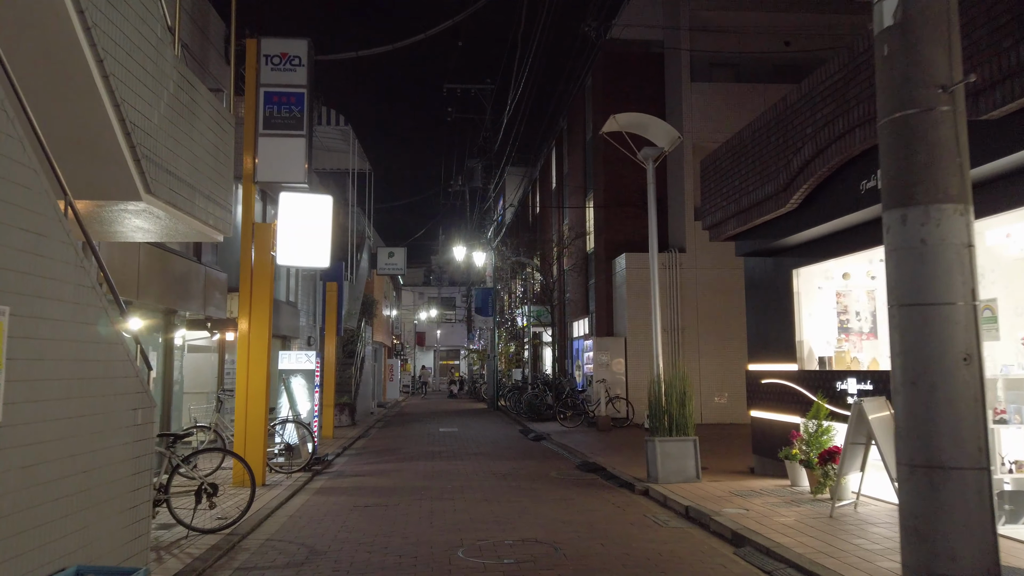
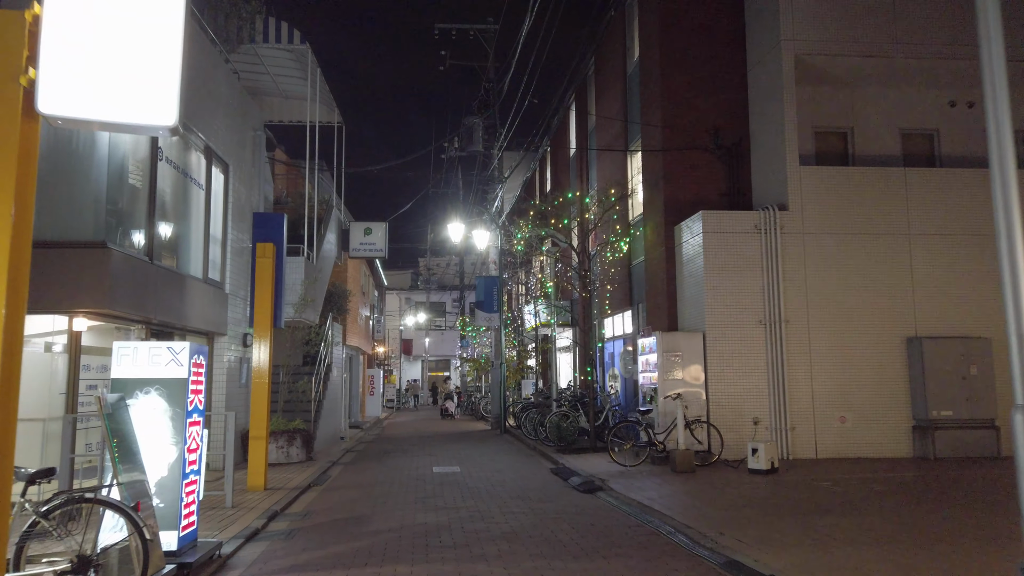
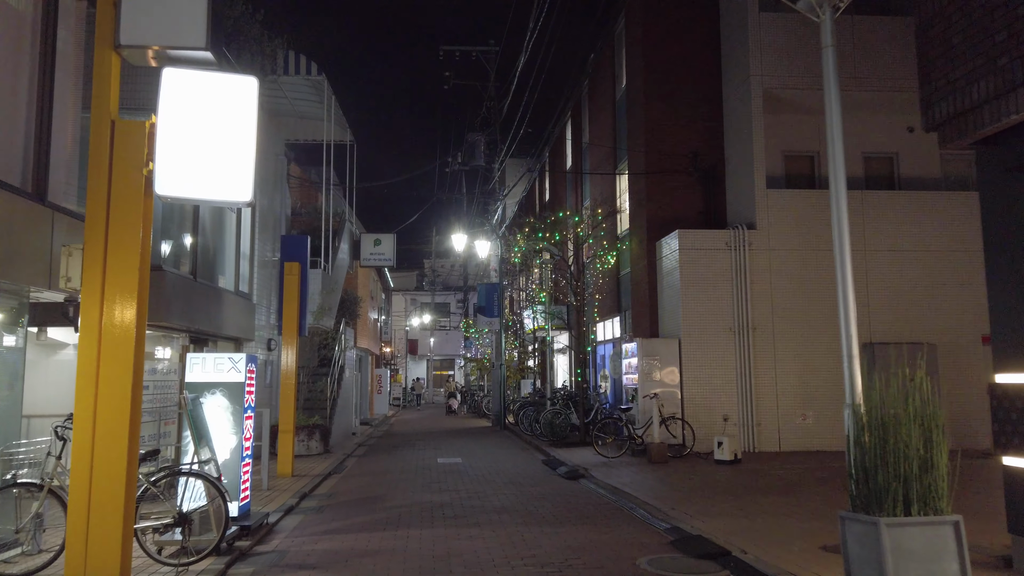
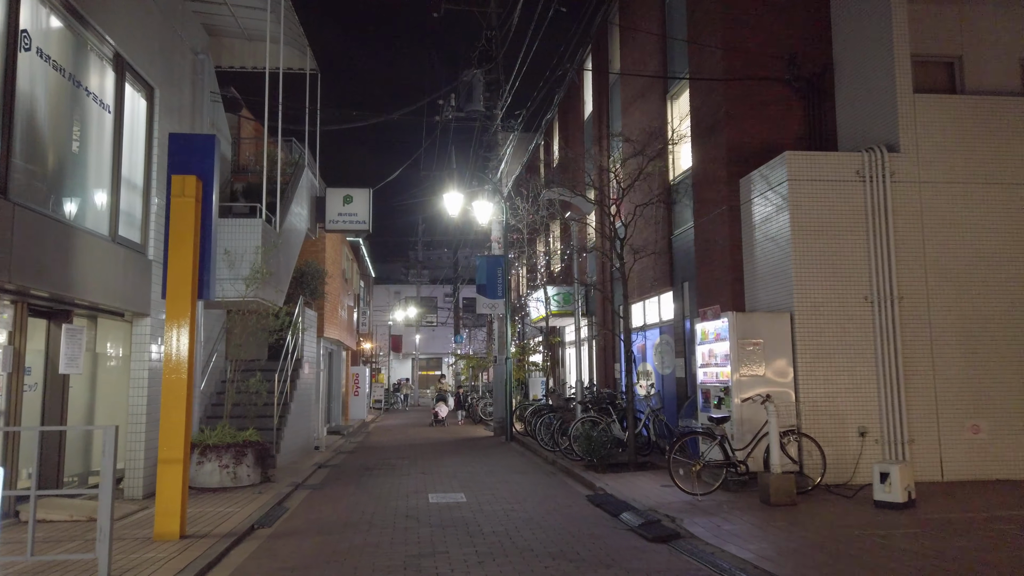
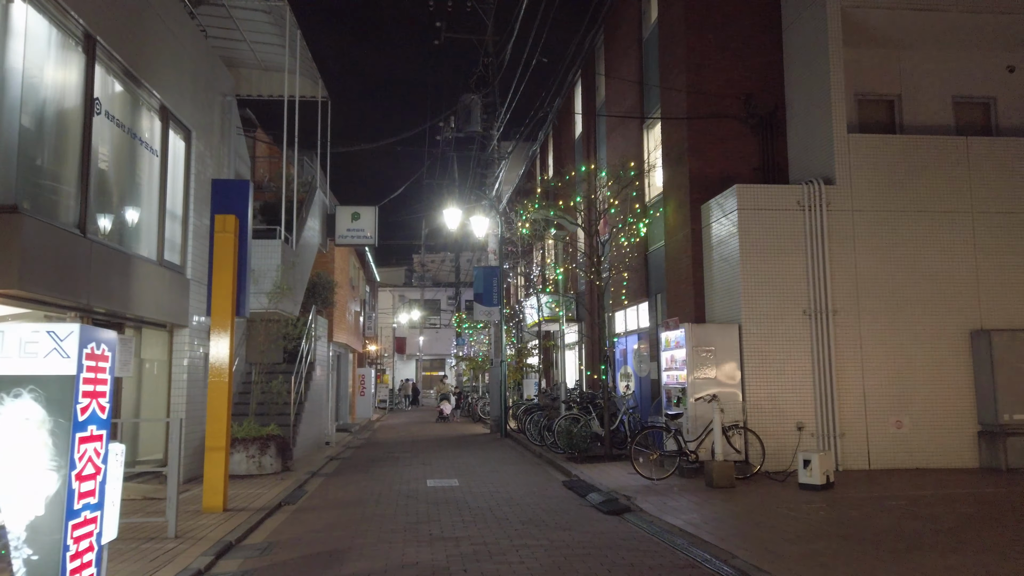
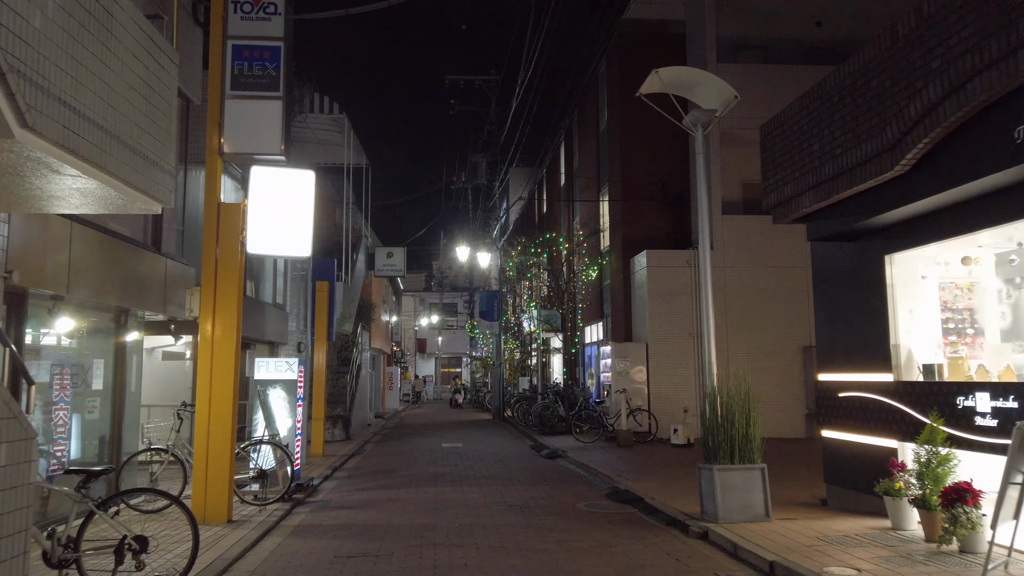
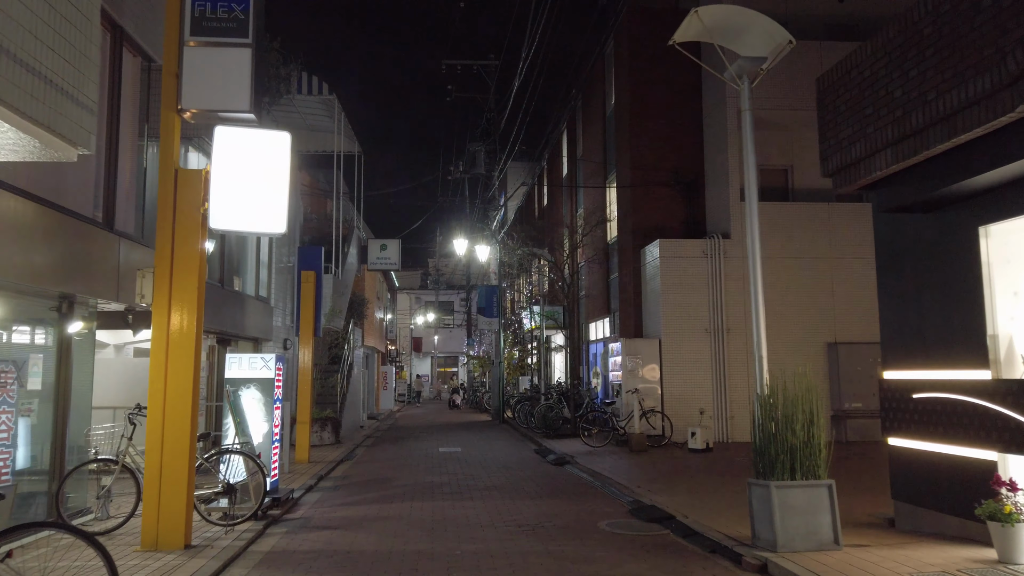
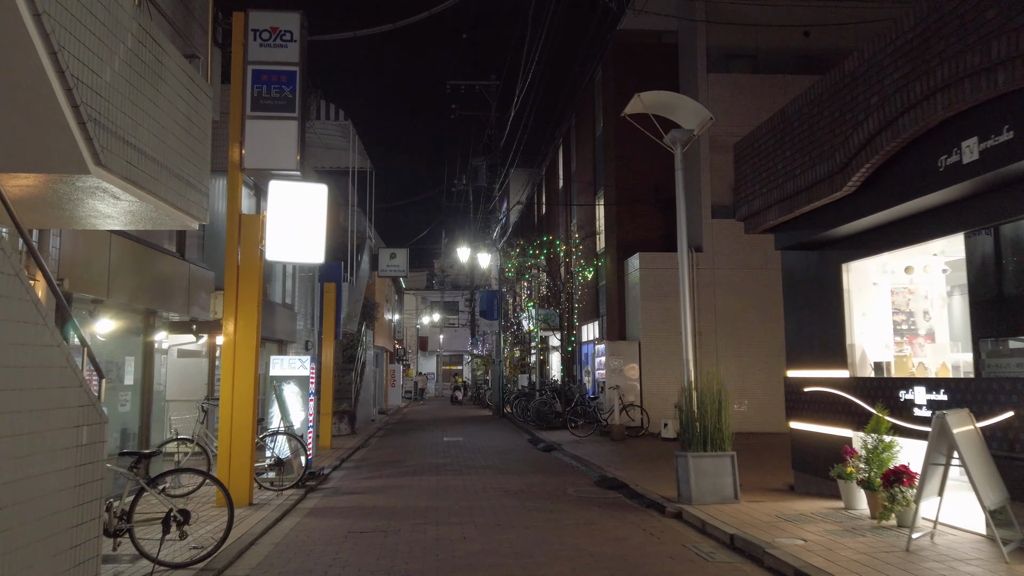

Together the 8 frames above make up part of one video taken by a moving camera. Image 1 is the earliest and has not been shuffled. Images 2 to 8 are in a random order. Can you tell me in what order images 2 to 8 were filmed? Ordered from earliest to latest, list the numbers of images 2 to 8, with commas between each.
8, 6, 7, 3, 2, 5, 4
